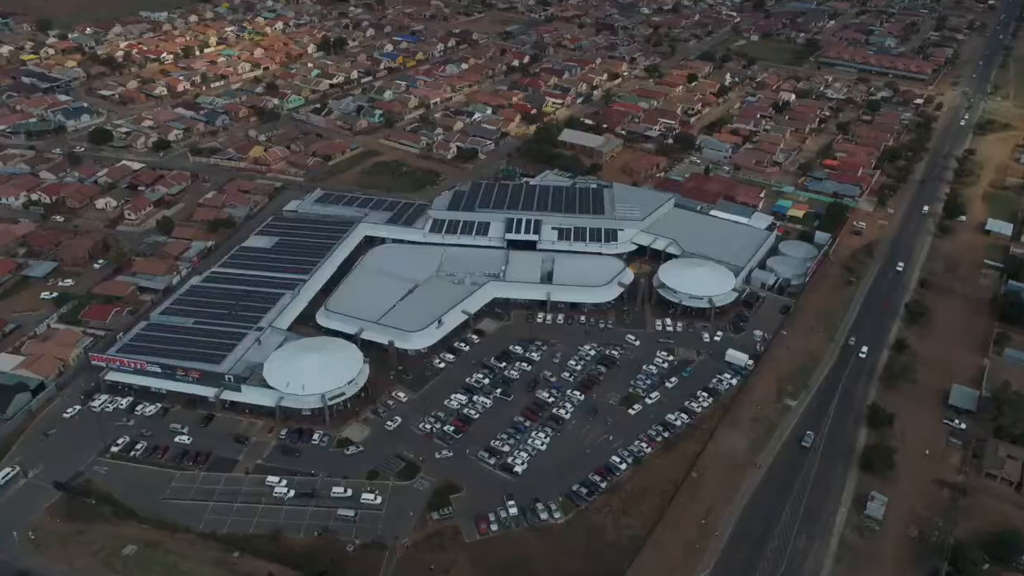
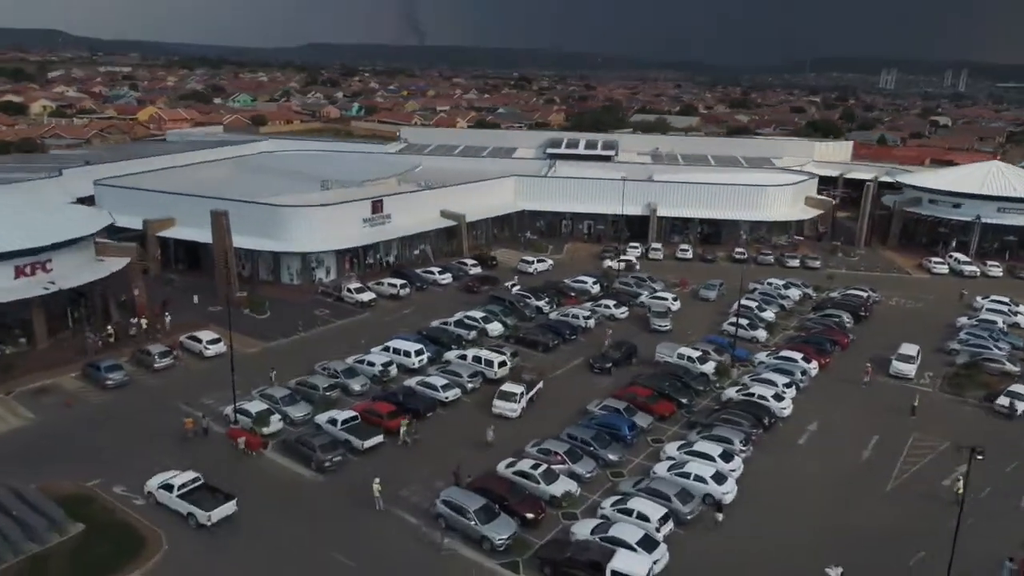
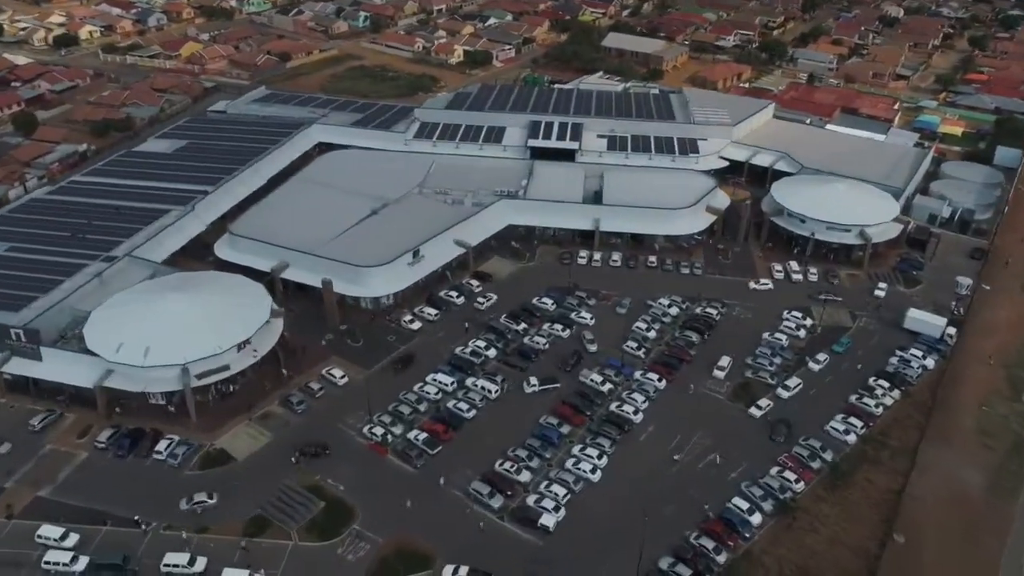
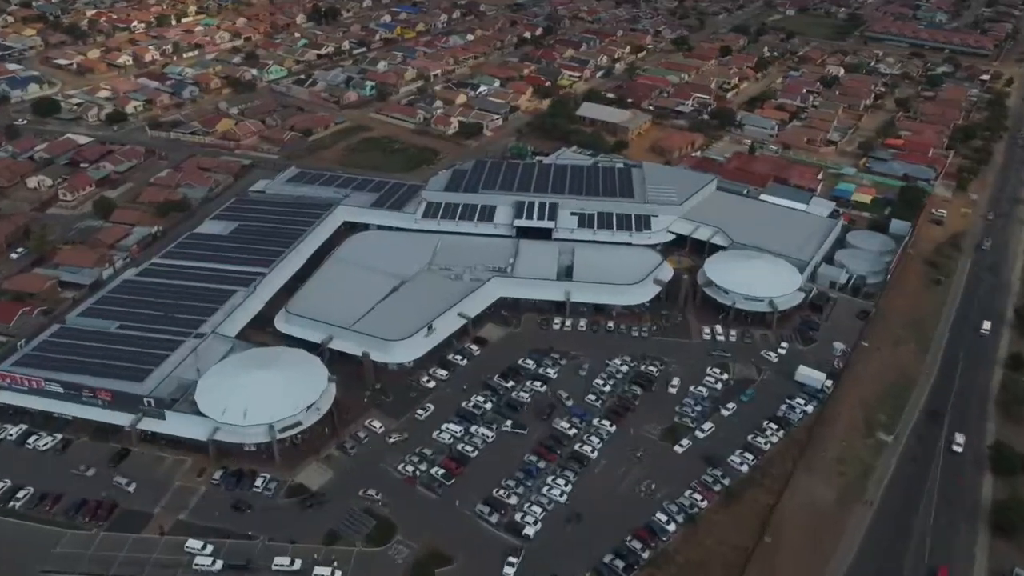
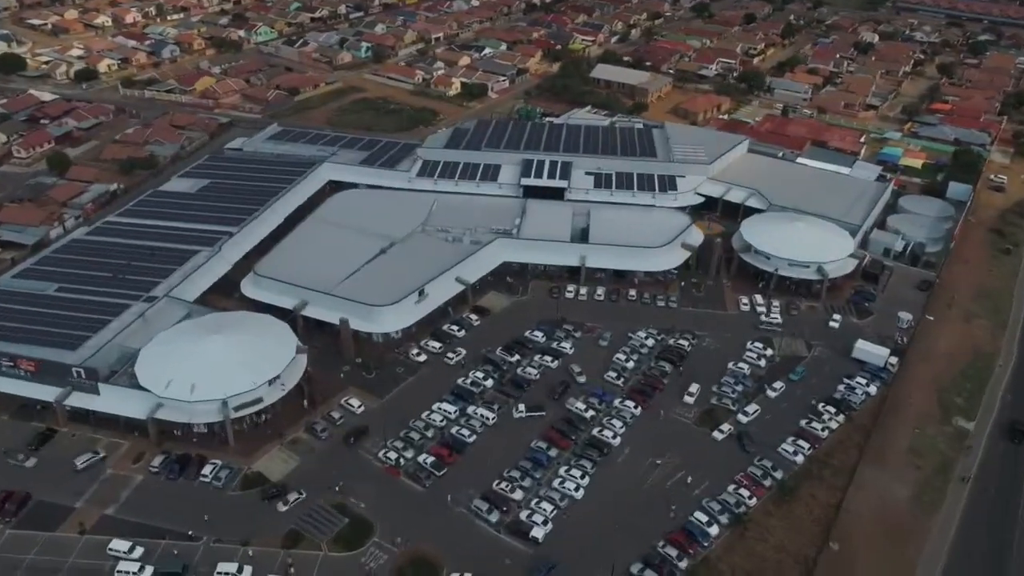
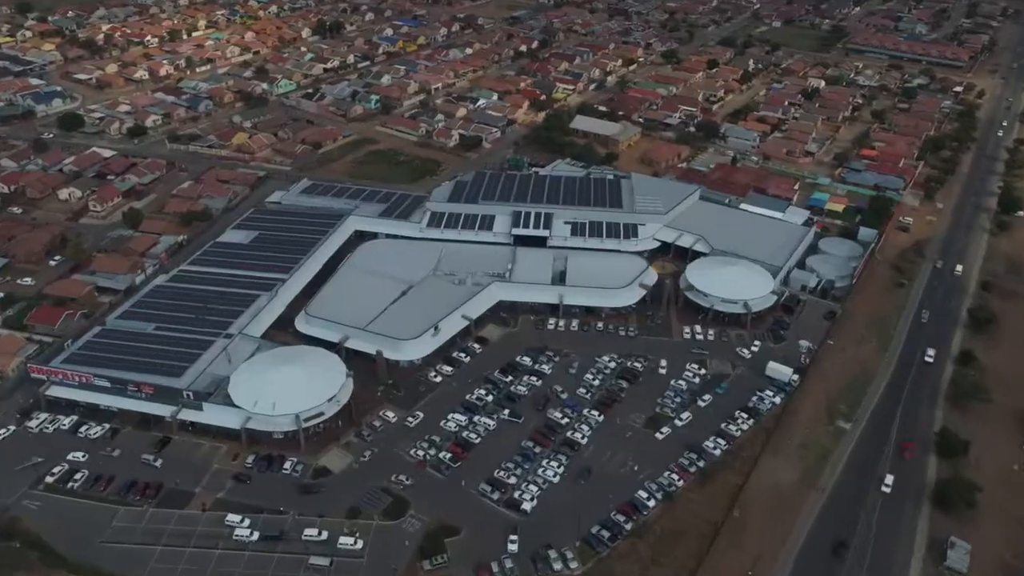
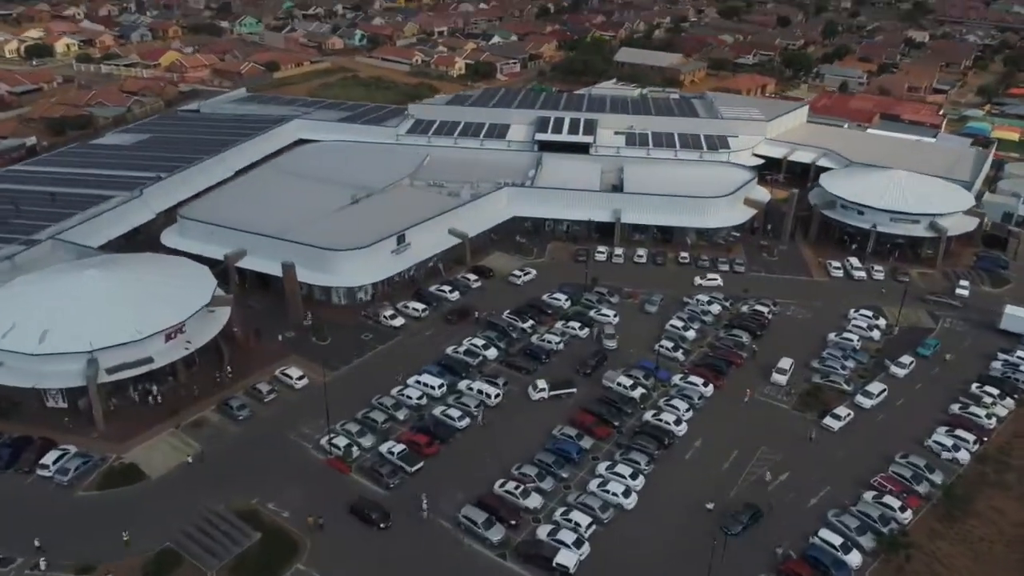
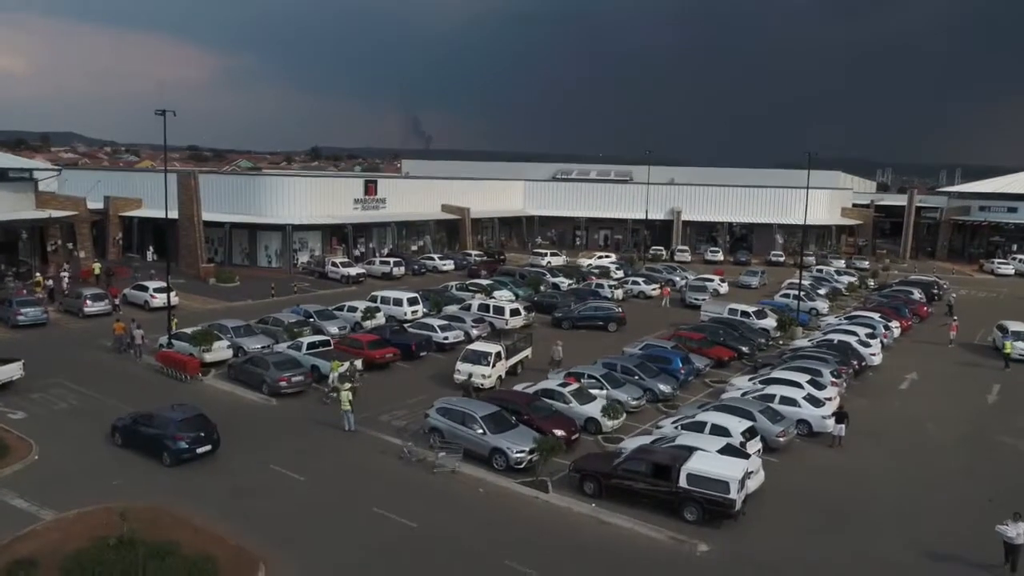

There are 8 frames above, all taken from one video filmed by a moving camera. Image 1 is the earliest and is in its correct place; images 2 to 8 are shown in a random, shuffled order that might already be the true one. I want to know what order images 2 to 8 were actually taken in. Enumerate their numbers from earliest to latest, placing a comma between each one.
6, 4, 5, 3, 7, 2, 8
